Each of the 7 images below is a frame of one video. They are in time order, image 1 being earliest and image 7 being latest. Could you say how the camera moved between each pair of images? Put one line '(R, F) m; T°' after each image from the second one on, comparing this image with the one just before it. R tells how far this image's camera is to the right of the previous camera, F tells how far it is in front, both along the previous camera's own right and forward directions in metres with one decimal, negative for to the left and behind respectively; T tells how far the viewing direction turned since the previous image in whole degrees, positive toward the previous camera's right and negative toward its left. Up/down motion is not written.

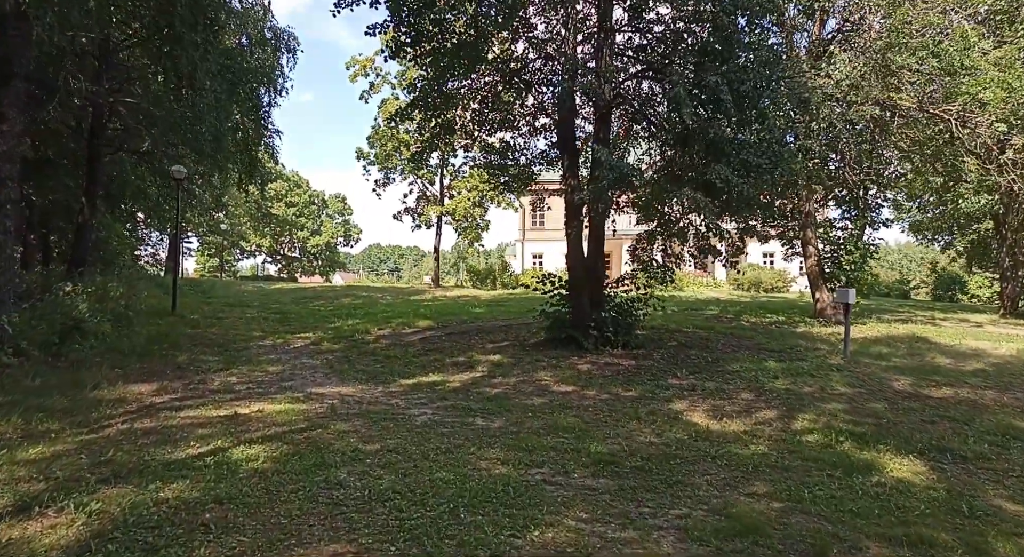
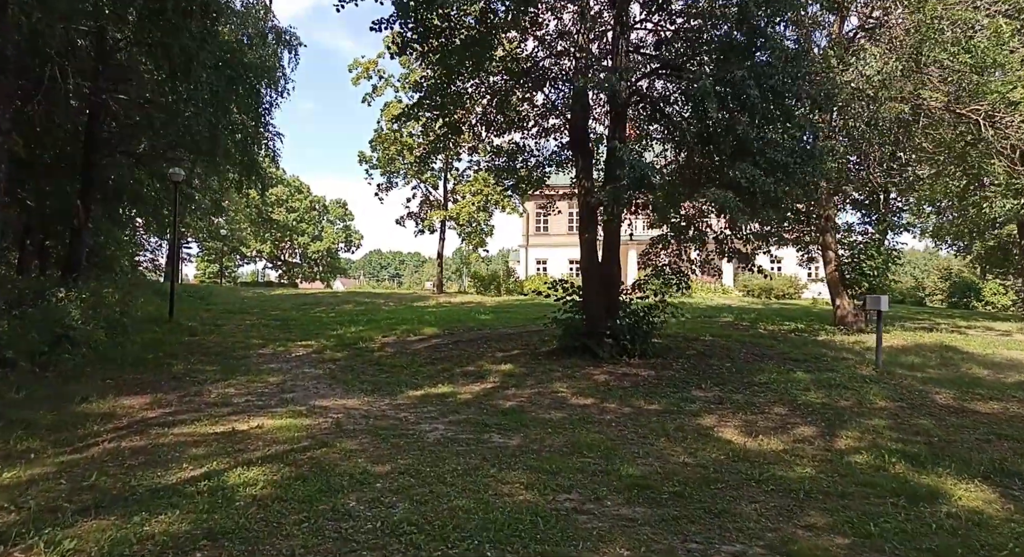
(-0.2, +0.4) m; 0°
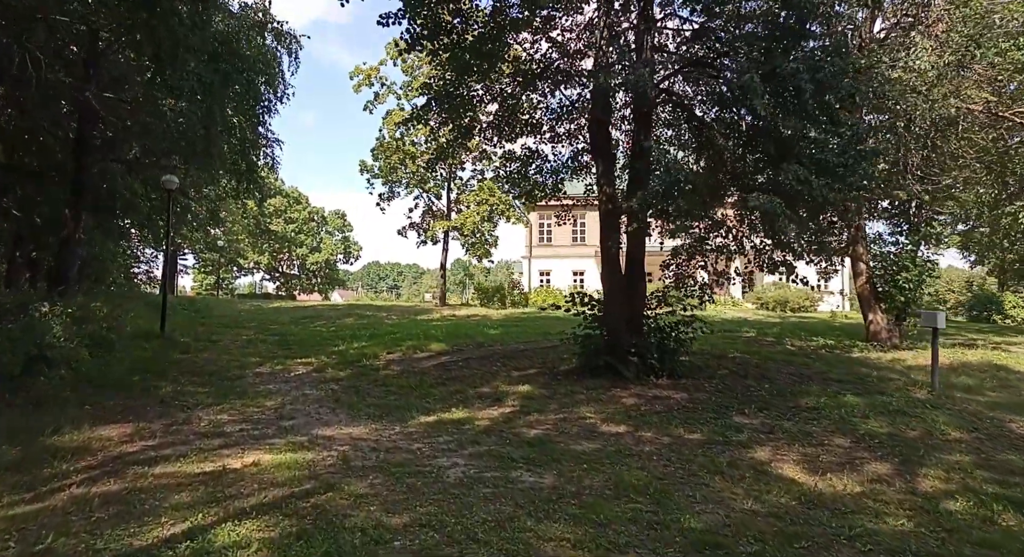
(-0.3, +0.7) m; 0°
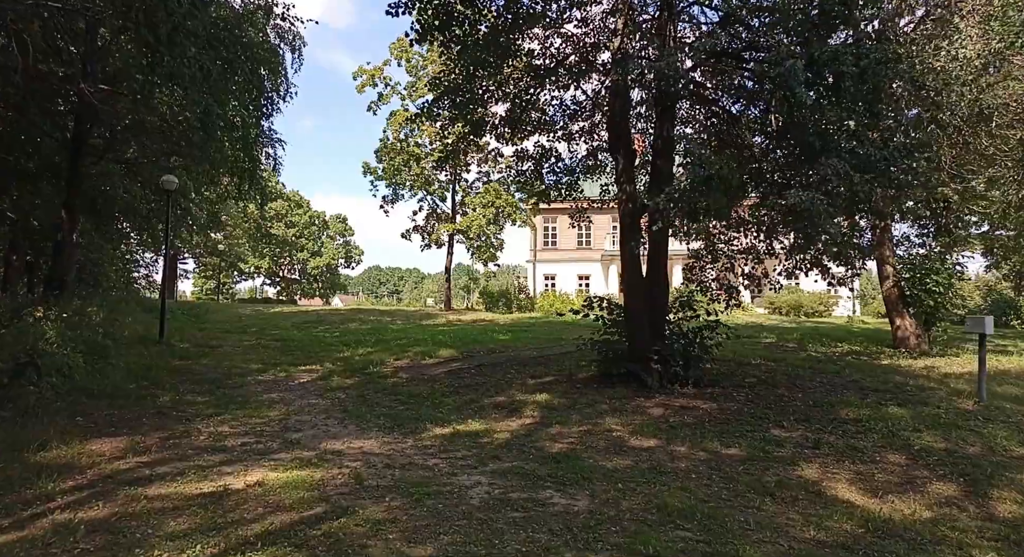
(-0.2, +0.4) m; 0°
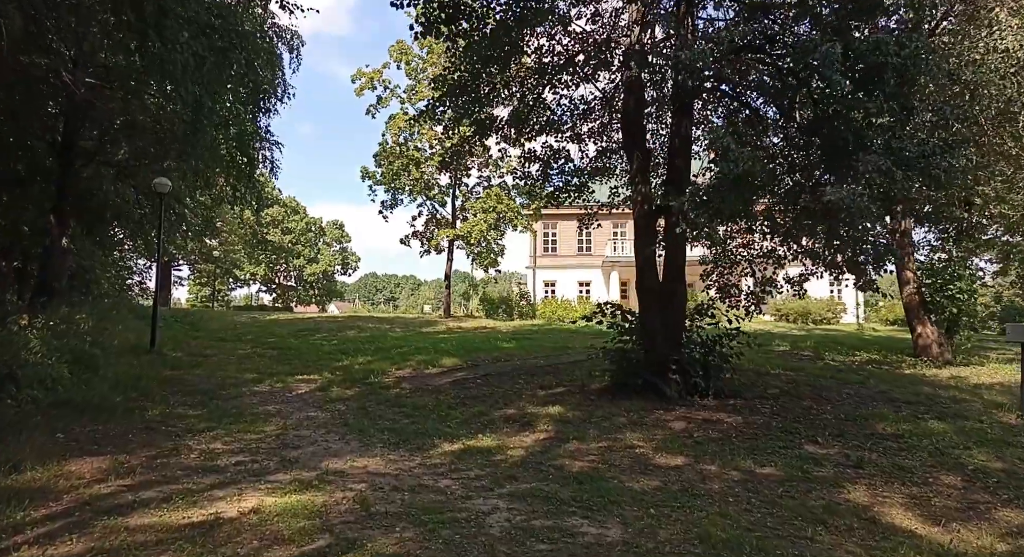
(-0.2, +0.4) m; 0°
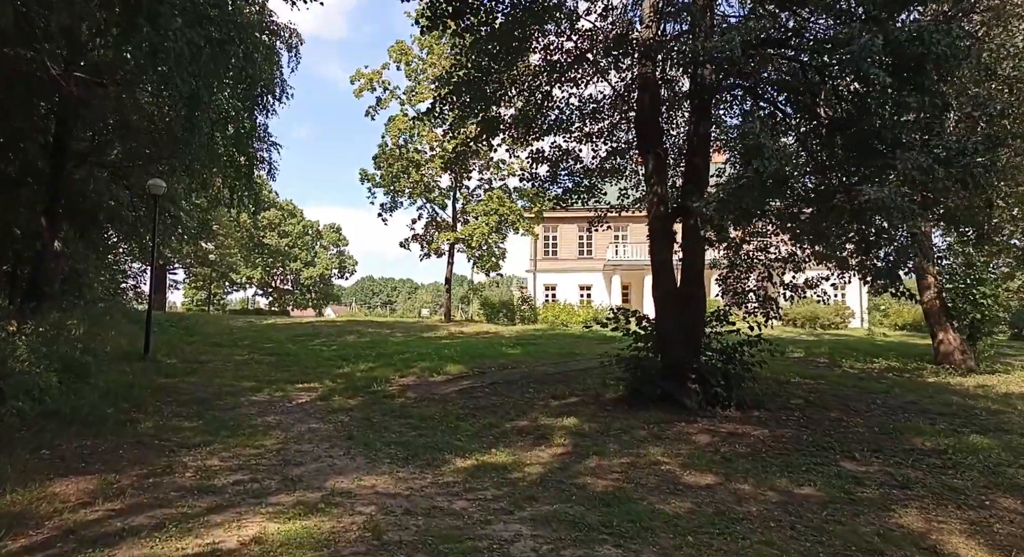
(-0.2, +0.4) m; 0°
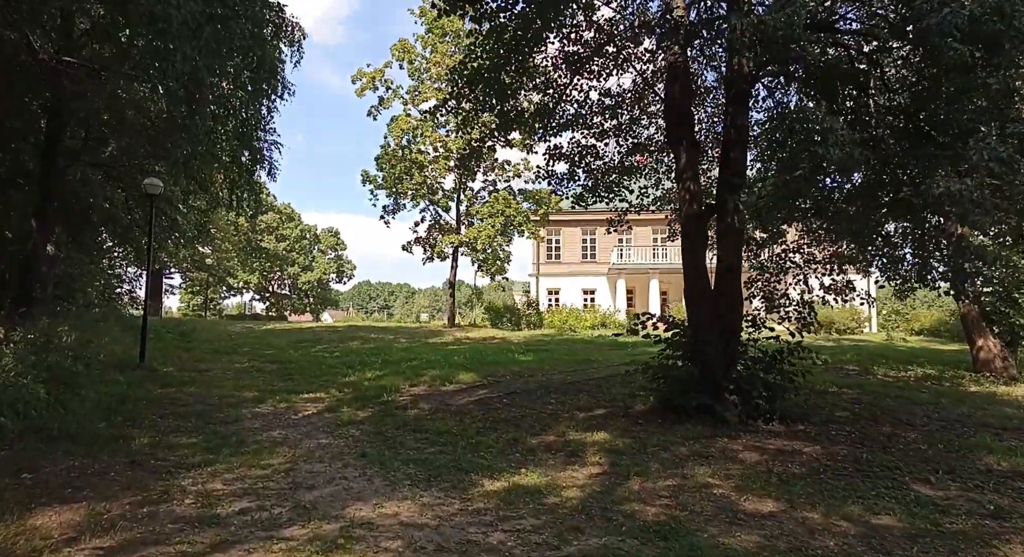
(-0.3, +0.6) m; 0°
